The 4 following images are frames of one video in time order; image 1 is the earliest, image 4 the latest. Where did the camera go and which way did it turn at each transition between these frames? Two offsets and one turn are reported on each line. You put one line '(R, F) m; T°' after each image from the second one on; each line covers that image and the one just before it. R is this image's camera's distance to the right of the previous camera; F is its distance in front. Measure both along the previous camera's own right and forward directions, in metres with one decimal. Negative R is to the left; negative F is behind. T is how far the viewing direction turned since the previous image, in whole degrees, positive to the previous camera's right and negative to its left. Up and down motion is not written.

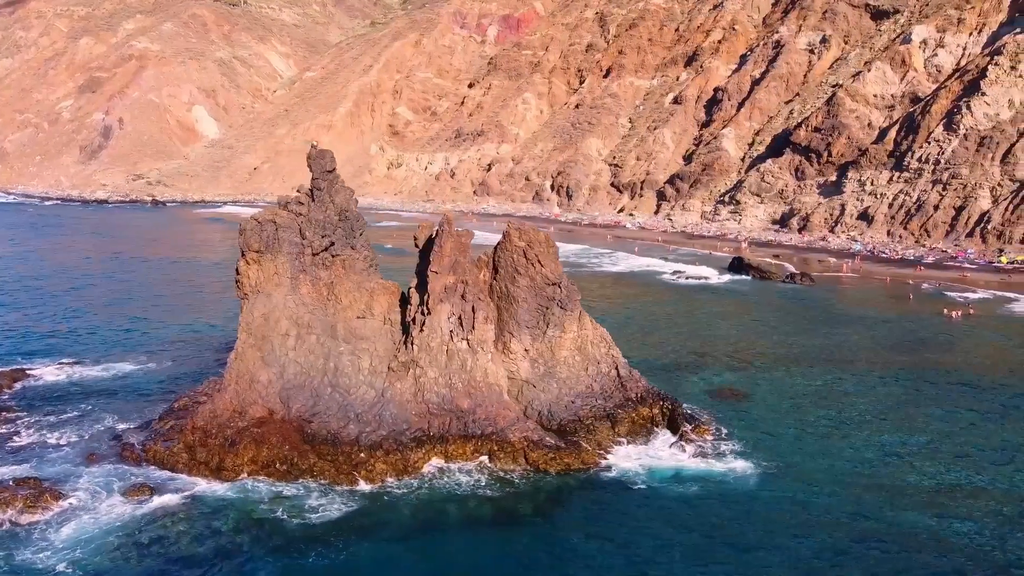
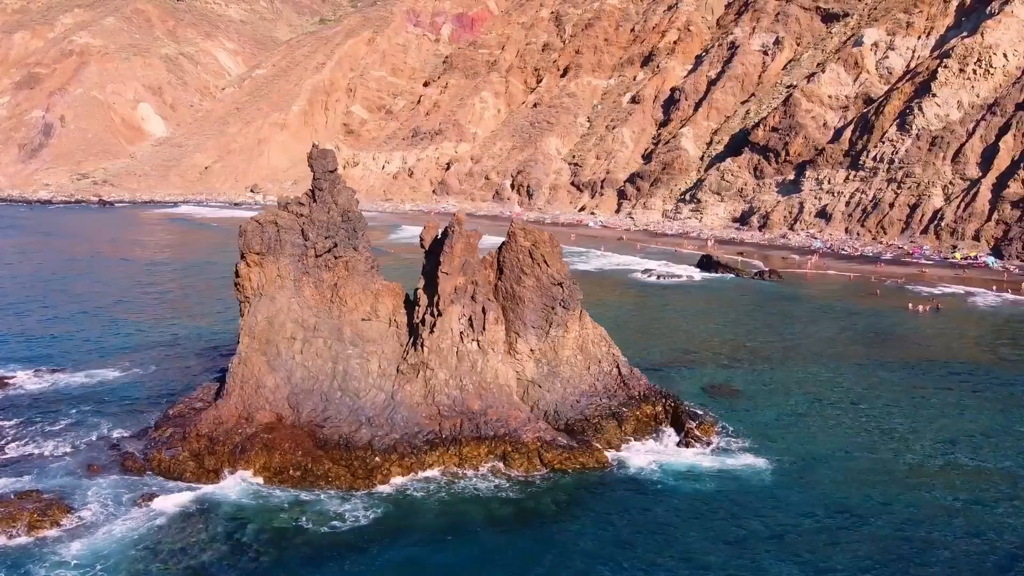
(-1.2, +0.1) m; +3°
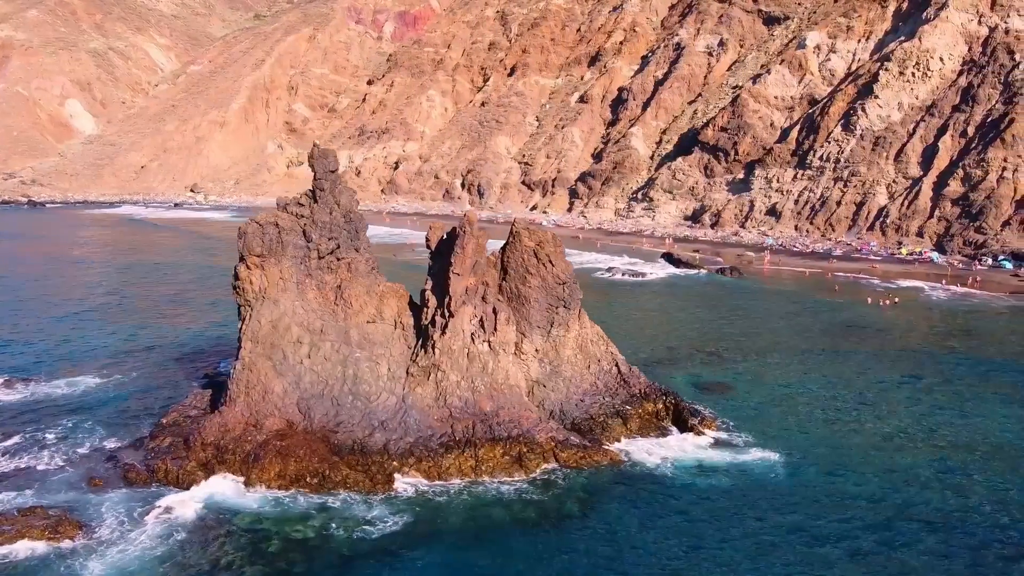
(-1.4, +0.1) m; +4°
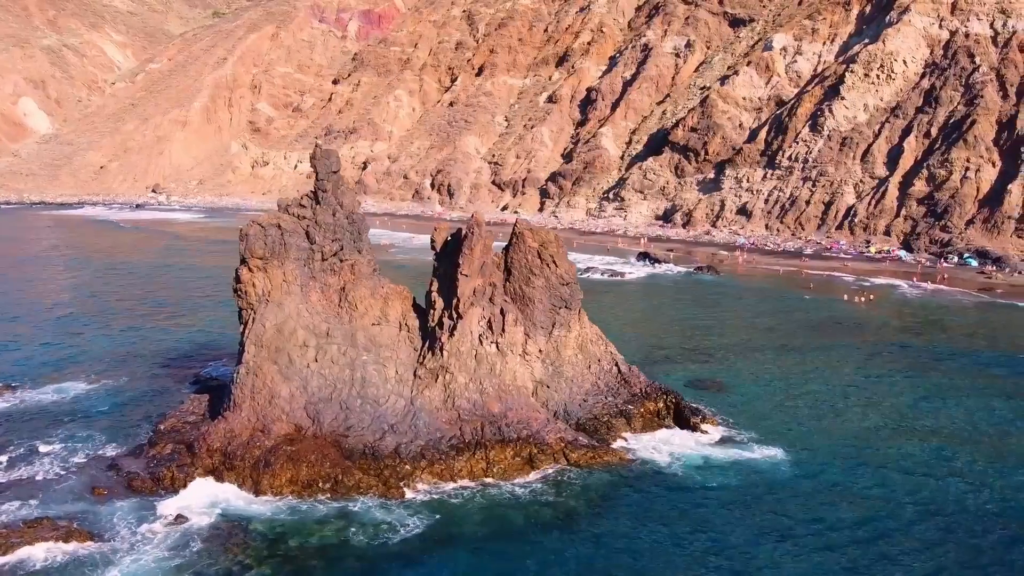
(-0.9, 0.0) m; +2°
